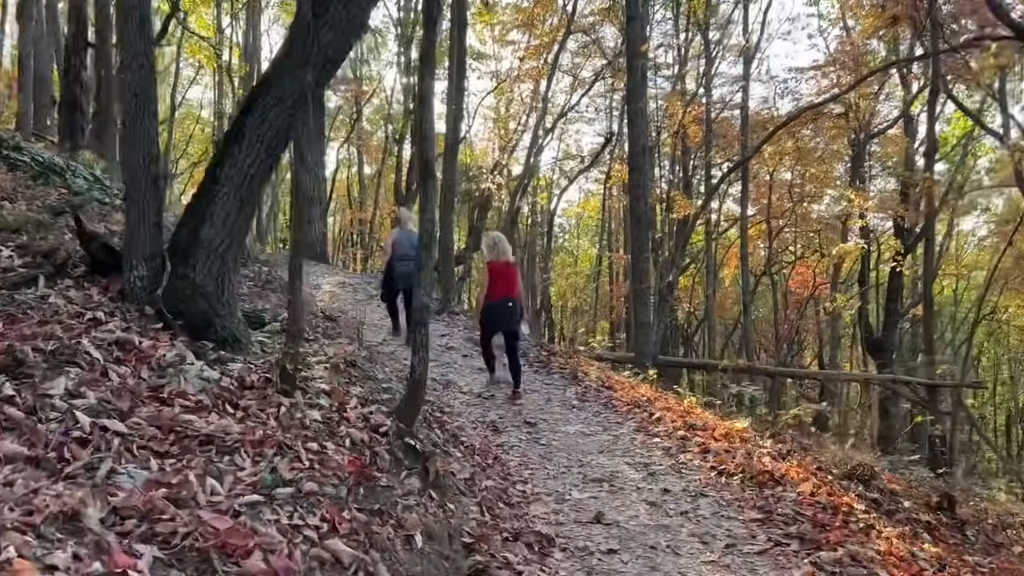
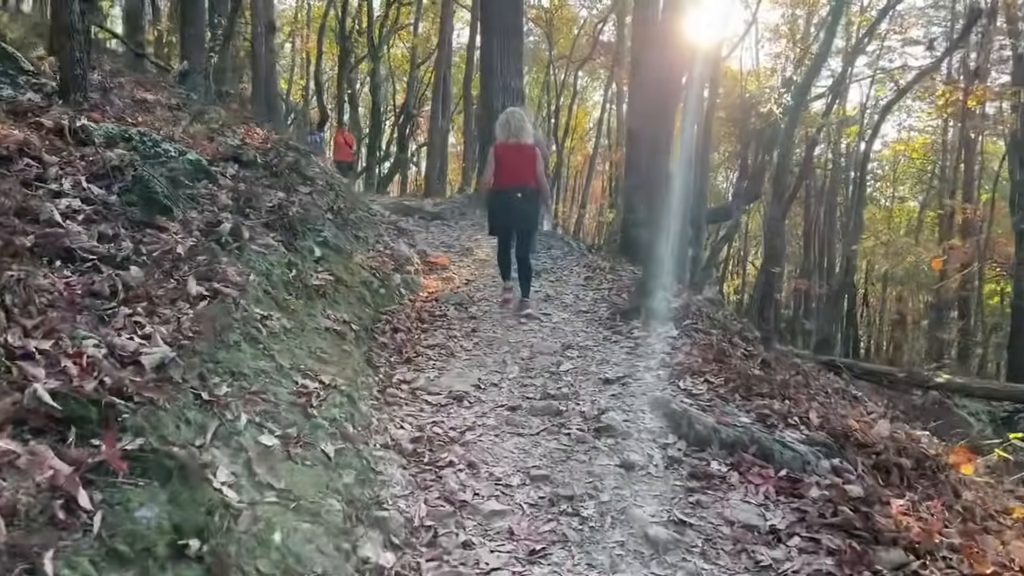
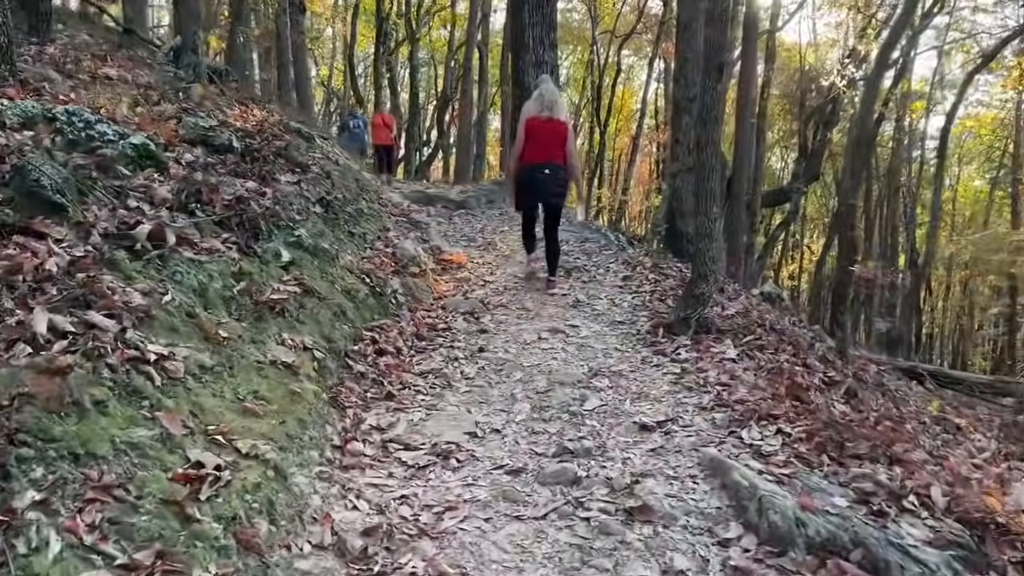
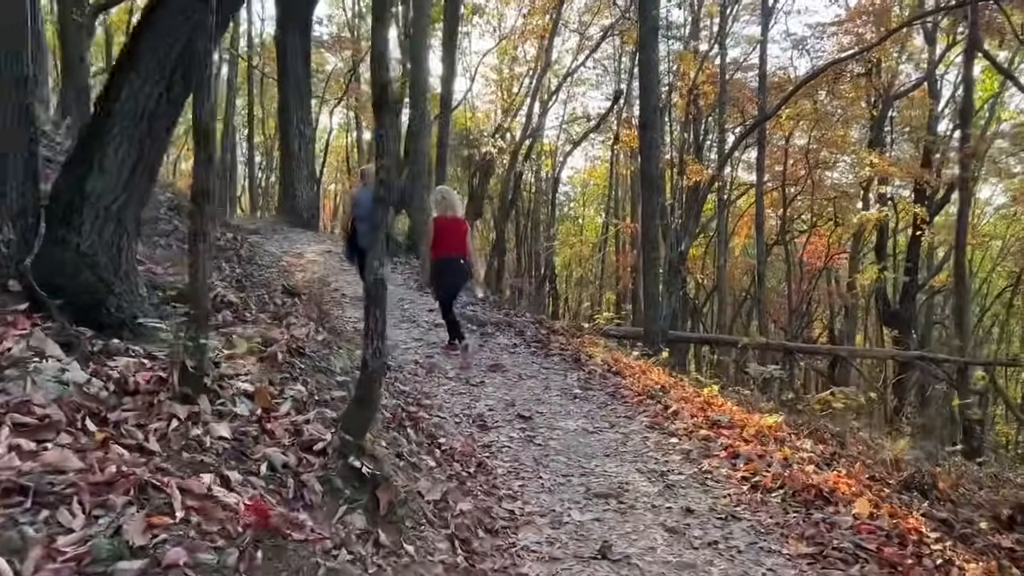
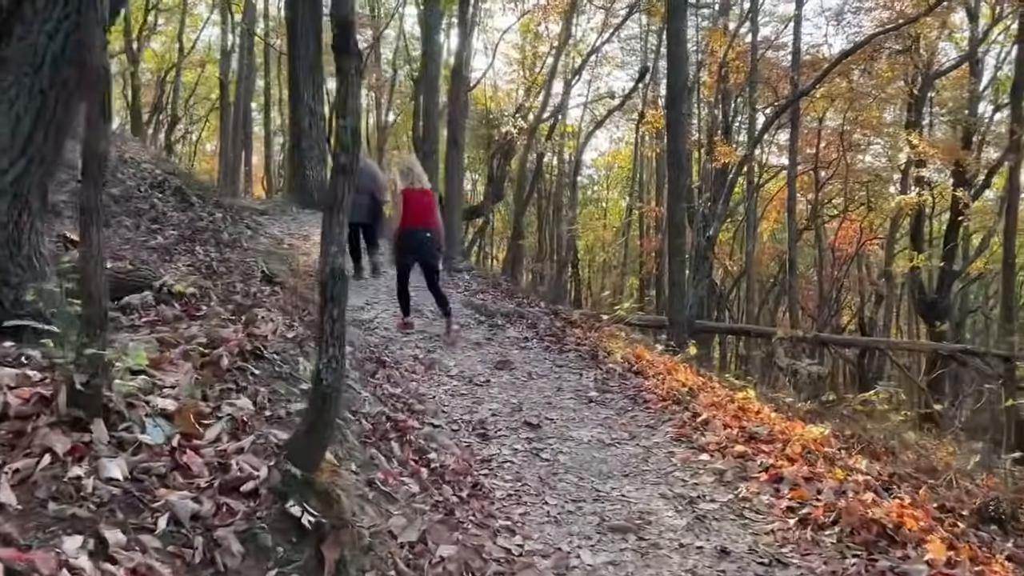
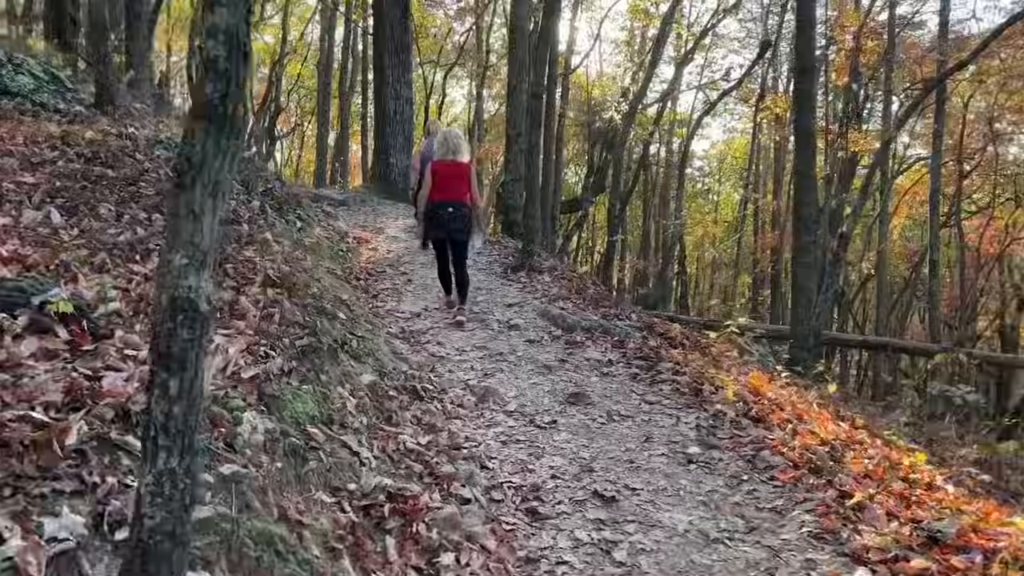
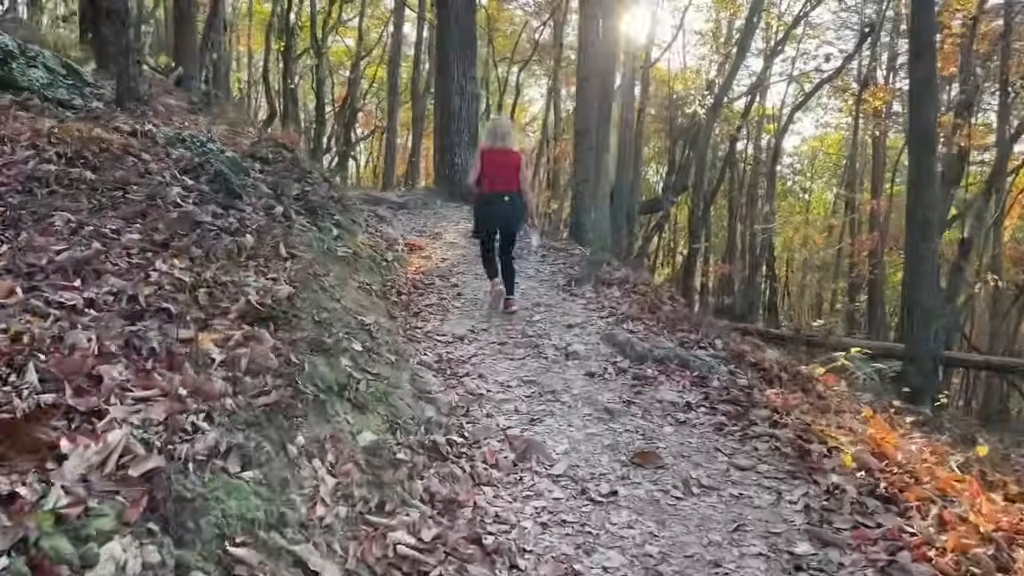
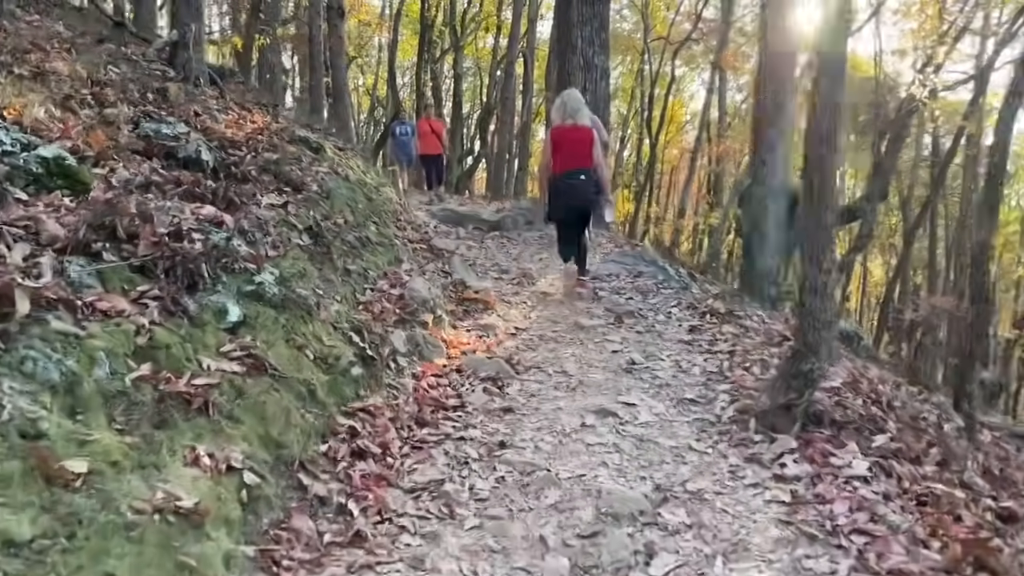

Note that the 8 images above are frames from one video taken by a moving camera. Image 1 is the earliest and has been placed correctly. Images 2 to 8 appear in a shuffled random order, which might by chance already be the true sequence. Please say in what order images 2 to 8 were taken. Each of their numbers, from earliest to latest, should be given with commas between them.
4, 5, 6, 7, 2, 3, 8
